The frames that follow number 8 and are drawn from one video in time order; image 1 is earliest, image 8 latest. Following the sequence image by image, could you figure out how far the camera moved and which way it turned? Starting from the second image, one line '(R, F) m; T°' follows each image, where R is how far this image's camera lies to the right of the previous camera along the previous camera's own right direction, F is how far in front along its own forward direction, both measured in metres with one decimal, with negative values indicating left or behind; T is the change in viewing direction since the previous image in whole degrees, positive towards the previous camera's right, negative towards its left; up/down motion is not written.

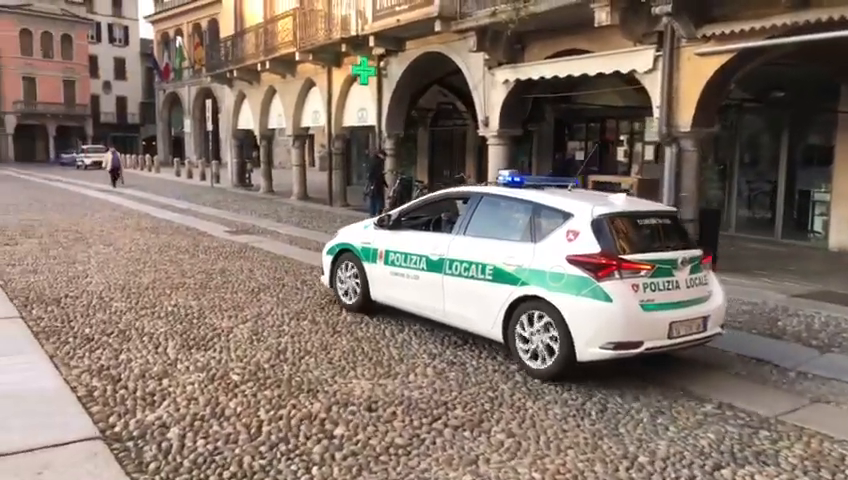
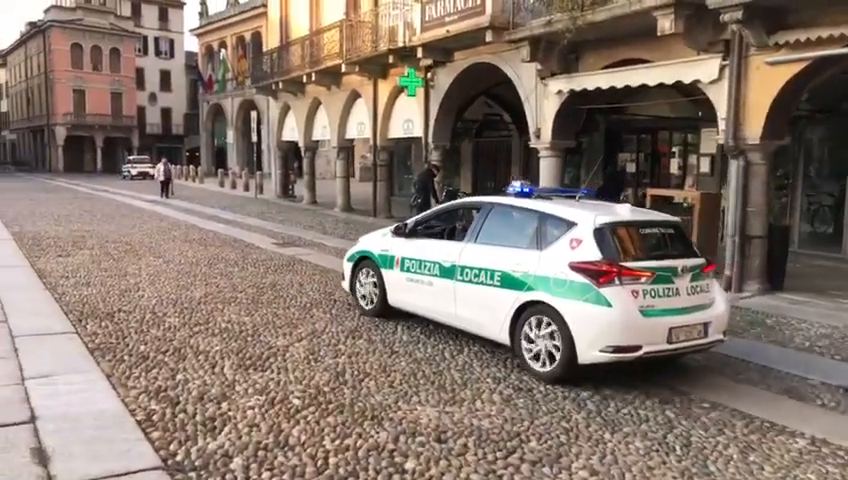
(-0.2, +0.3) m; -3°
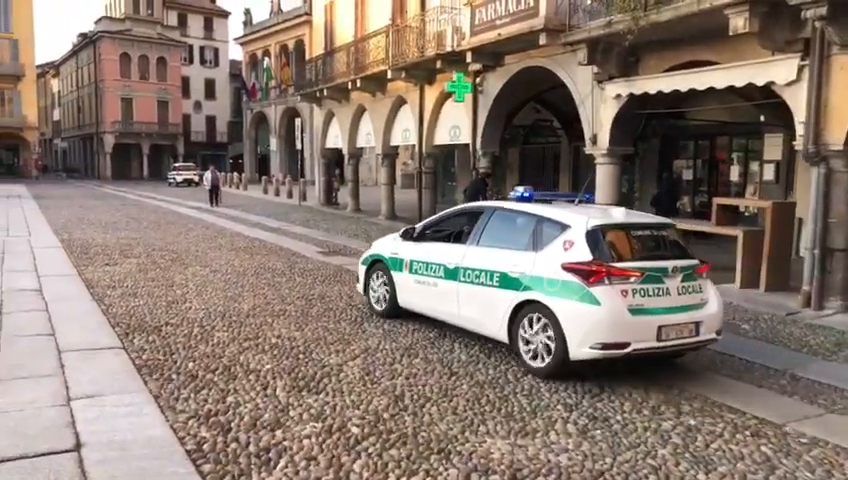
(-0.2, +0.4) m; -3°
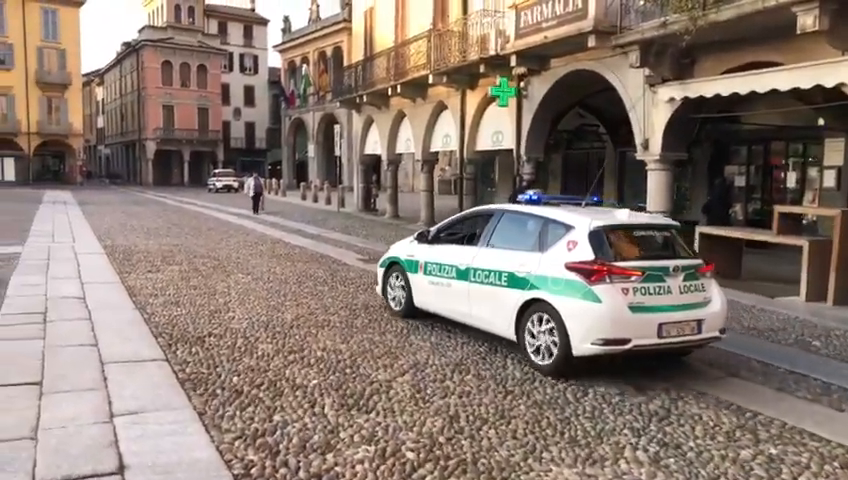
(-0.2, +0.3) m; -3°
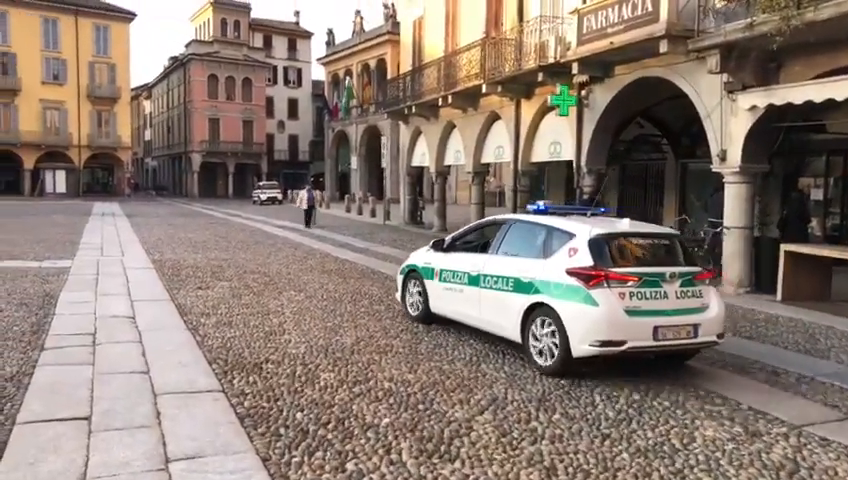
(-0.4, +0.6) m; -3°
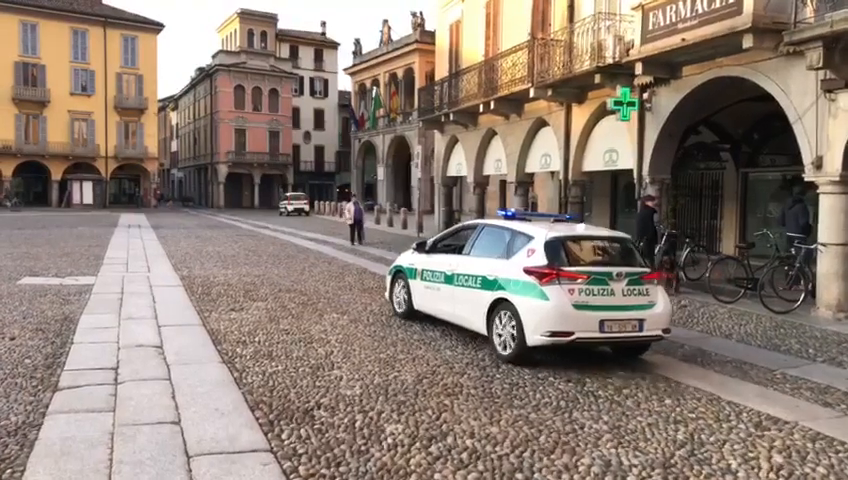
(-0.5, +1.2) m; -2°
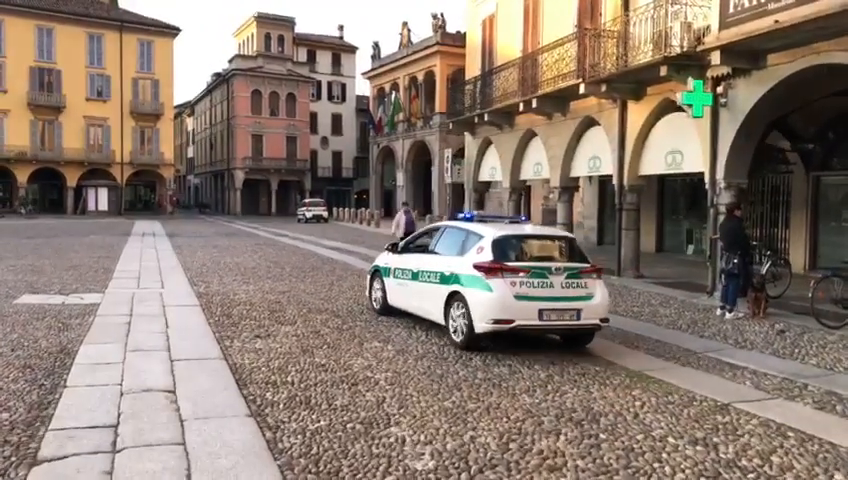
(-0.6, +1.6) m; -1°
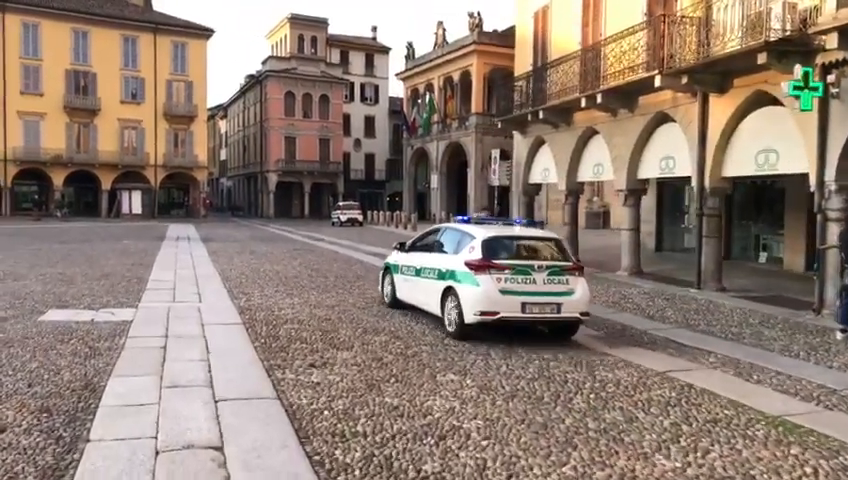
(-0.6, +1.4) m; -2°
